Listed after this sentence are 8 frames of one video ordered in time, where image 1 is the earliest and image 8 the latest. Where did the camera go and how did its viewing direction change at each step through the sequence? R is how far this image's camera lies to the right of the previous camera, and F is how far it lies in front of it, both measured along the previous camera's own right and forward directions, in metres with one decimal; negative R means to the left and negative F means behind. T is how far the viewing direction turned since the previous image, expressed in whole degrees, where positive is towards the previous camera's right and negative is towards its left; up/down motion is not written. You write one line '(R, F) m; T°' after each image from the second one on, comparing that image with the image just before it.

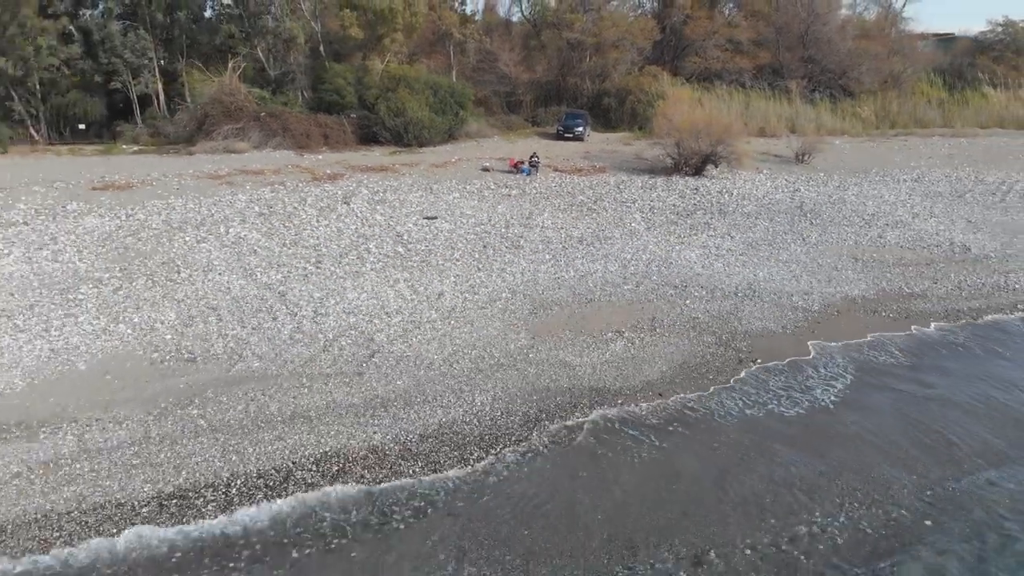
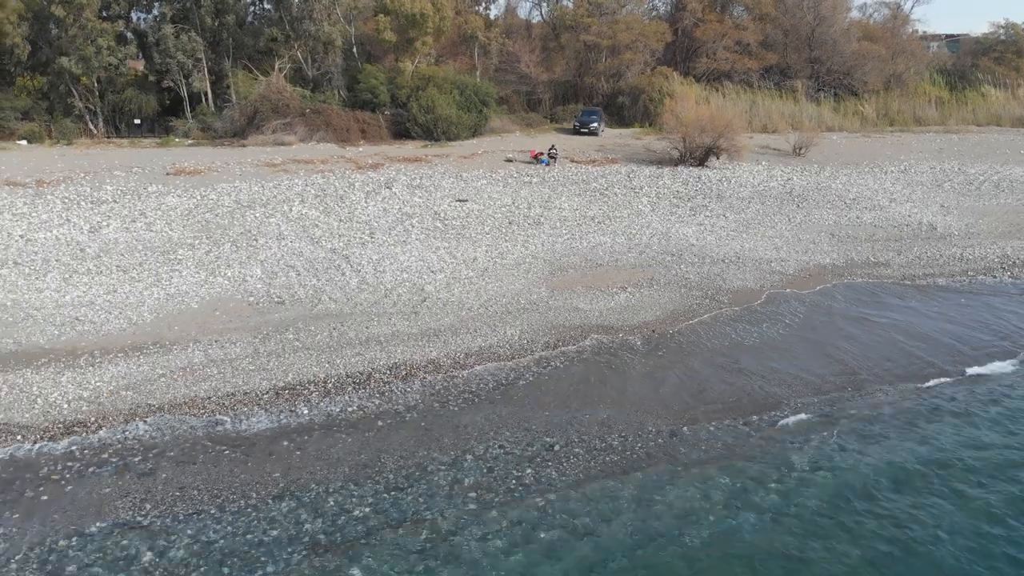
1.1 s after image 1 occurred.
(-0.1, -2.0) m; -1°
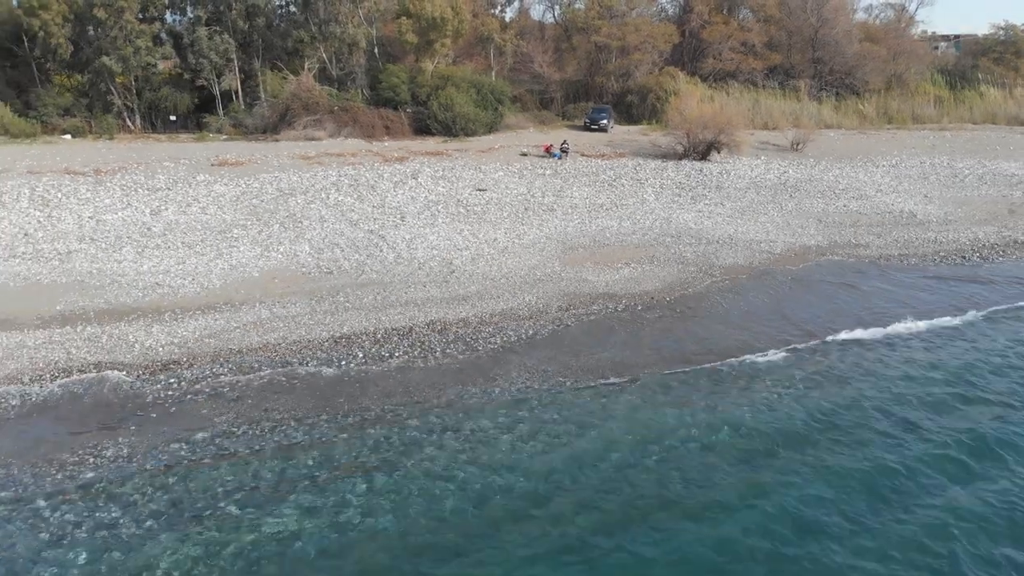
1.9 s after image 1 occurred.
(-0.1, -1.5) m; -1°
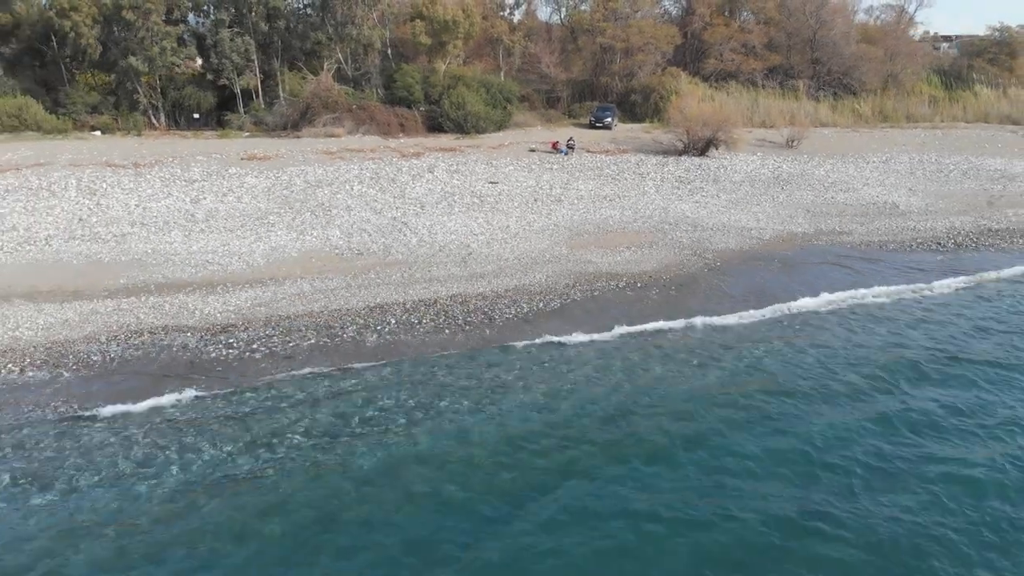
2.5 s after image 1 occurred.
(-0.1, -1.3) m; 0°
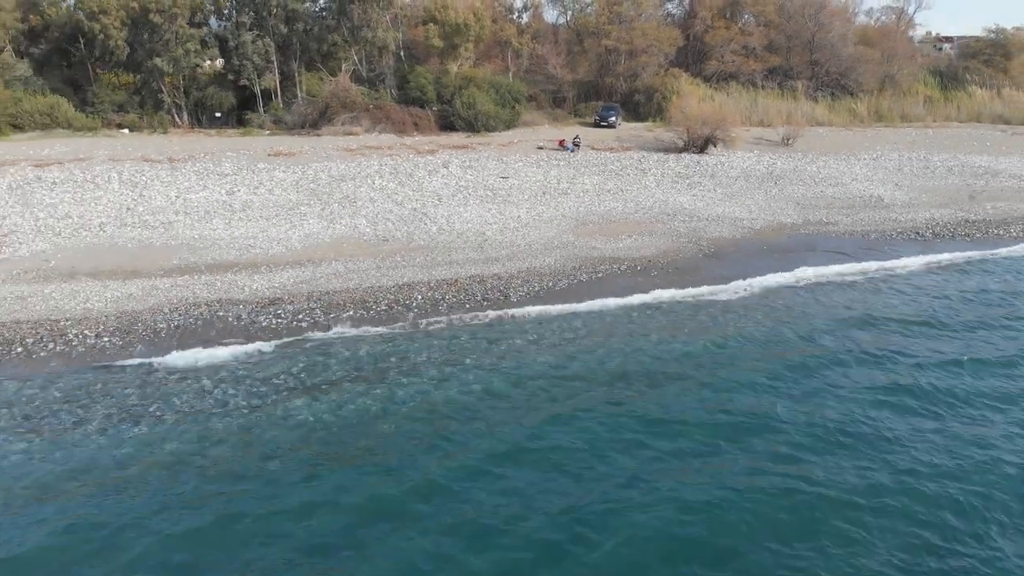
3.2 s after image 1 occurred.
(-0.1, -1.3) m; 0°
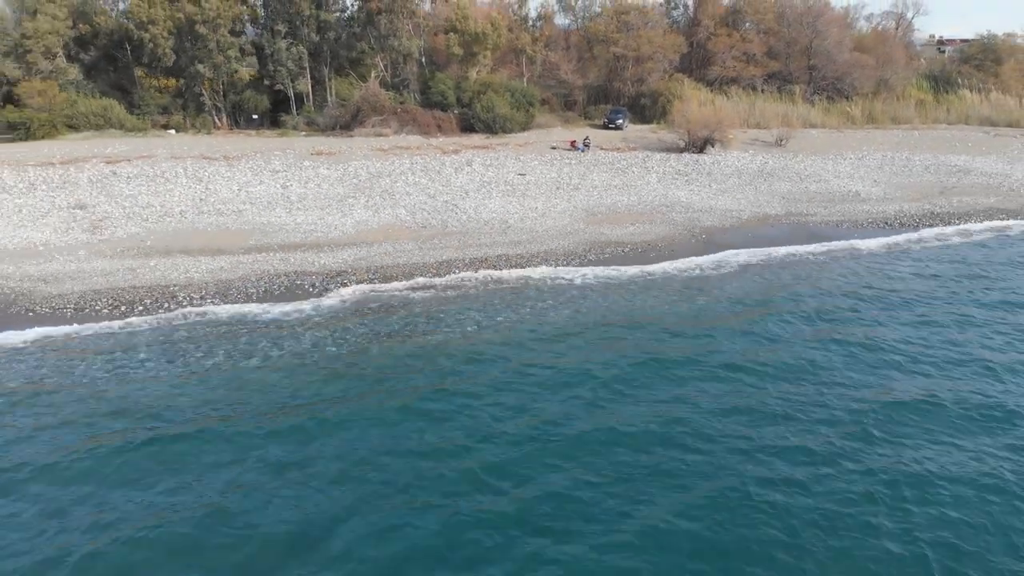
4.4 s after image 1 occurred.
(-0.2, -2.5) m; 0°
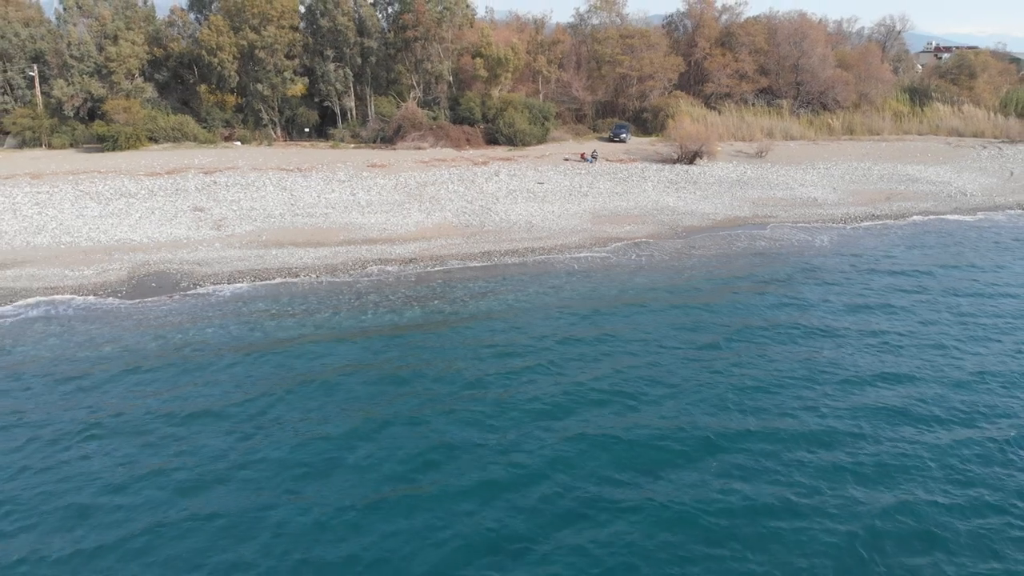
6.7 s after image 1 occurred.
(-0.2, -5.1) m; -1°
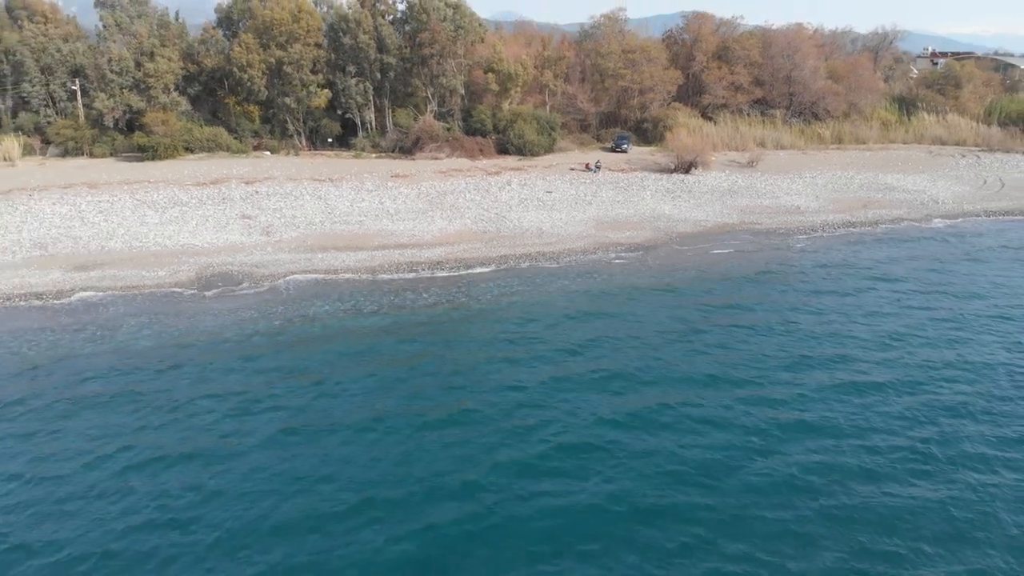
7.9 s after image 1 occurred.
(-0.2, -2.9) m; 0°
